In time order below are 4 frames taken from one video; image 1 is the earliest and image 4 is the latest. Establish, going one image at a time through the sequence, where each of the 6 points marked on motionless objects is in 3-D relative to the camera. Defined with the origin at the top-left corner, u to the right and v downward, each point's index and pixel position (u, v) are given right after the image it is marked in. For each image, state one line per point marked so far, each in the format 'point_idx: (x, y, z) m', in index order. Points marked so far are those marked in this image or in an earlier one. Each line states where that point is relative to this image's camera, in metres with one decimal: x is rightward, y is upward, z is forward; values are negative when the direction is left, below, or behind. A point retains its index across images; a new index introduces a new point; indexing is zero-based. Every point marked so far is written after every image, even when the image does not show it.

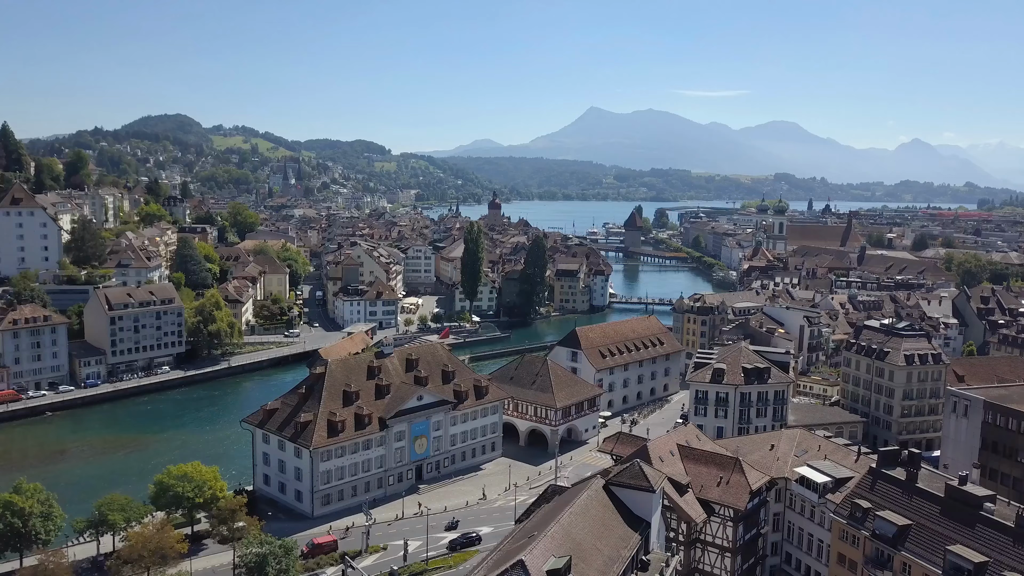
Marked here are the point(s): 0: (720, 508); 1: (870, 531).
0: (+5.2, -5.5, +19.1) m
1: (+8.5, -5.8, +18.2) m
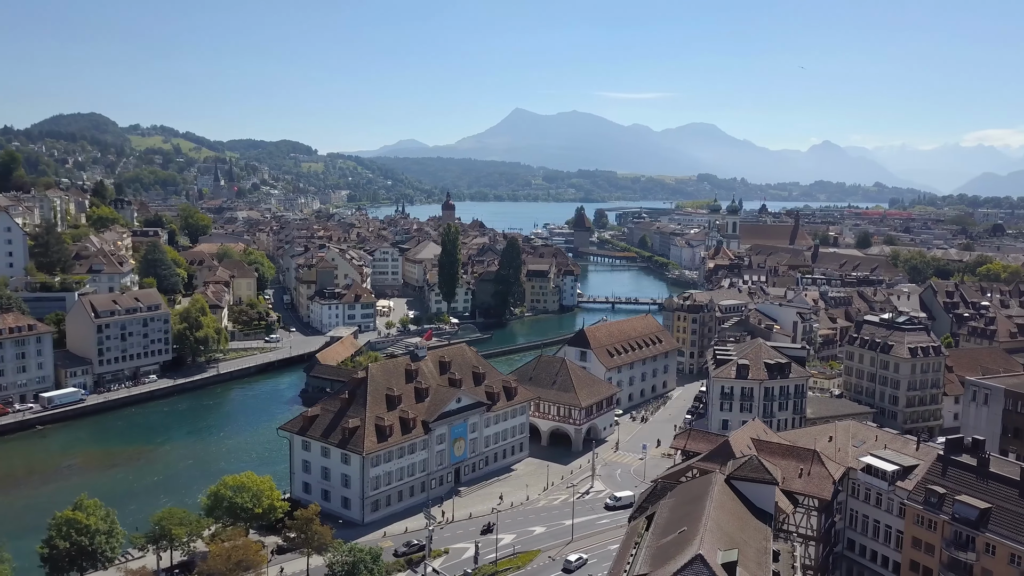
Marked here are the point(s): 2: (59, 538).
0: (+7.5, -5.4, +19.8) m
1: (+10.9, -5.7, +19.1) m
2: (-11.8, -6.6, +20.1) m
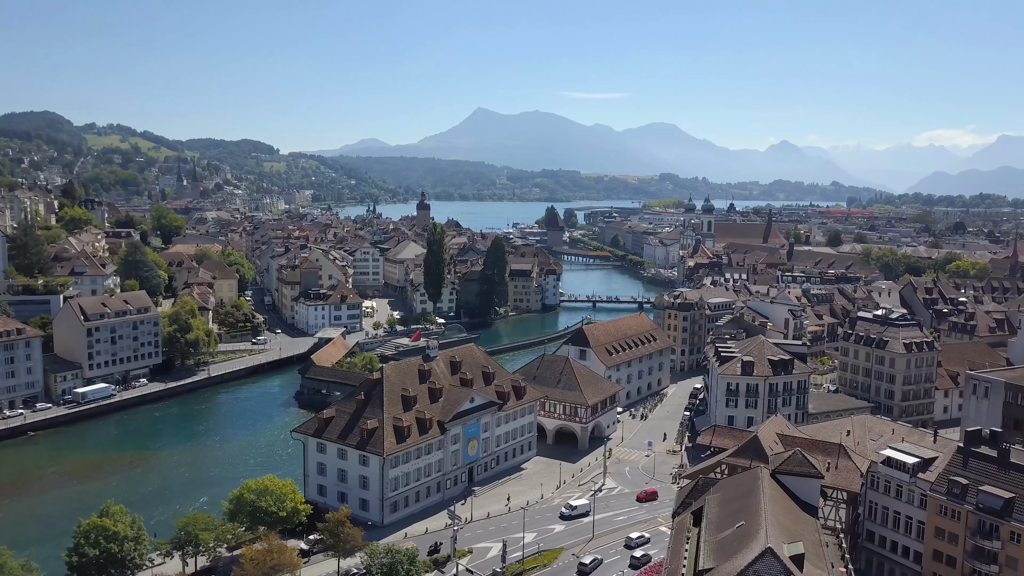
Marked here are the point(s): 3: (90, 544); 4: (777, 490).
0: (+8.4, -5.4, +20.2) m
1: (+11.8, -5.6, +19.7) m
2: (-10.9, -6.6, +19.8) m
3: (-10.9, -6.6, +19.7) m
4: (+5.5, -4.2, +16.0) m
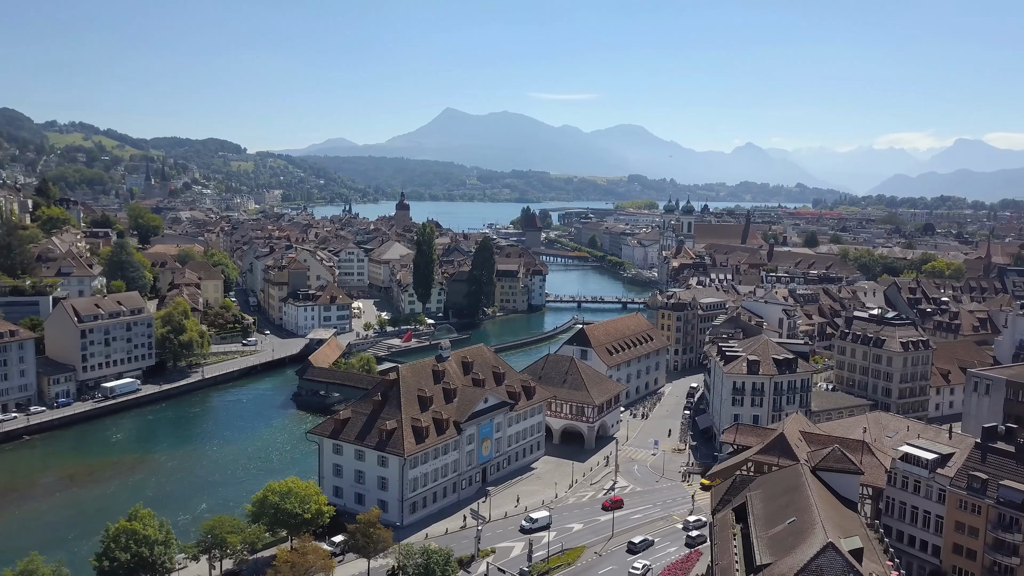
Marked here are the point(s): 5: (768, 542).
0: (+9.3, -5.4, +20.6) m
1: (+12.7, -5.6, +20.2) m
2: (-10.0, -6.7, +19.5) m
3: (-10.0, -6.6, +19.5) m
4: (+6.5, -4.2, +16.3) m
5: (+4.8, -4.8, +14.5) m
